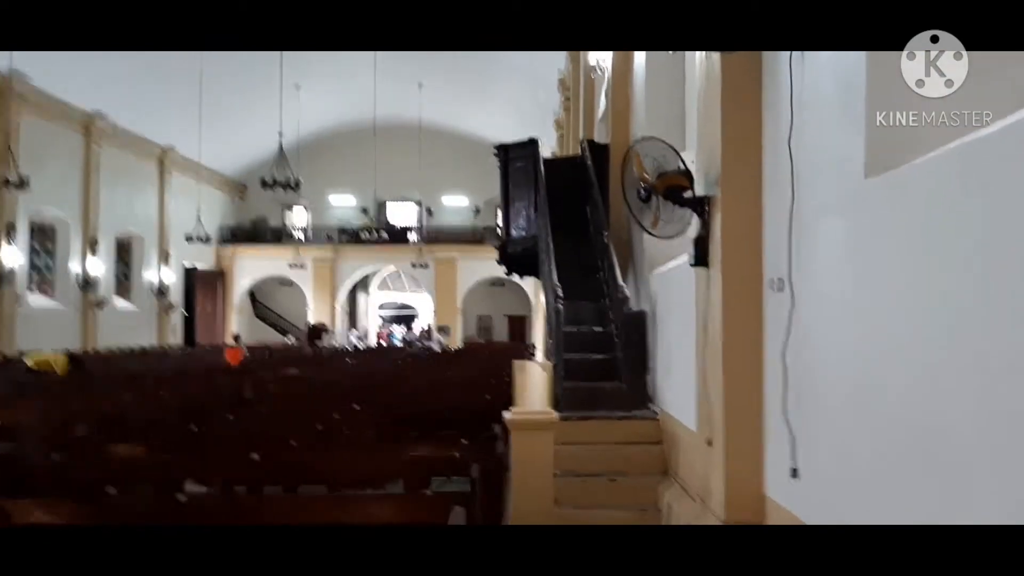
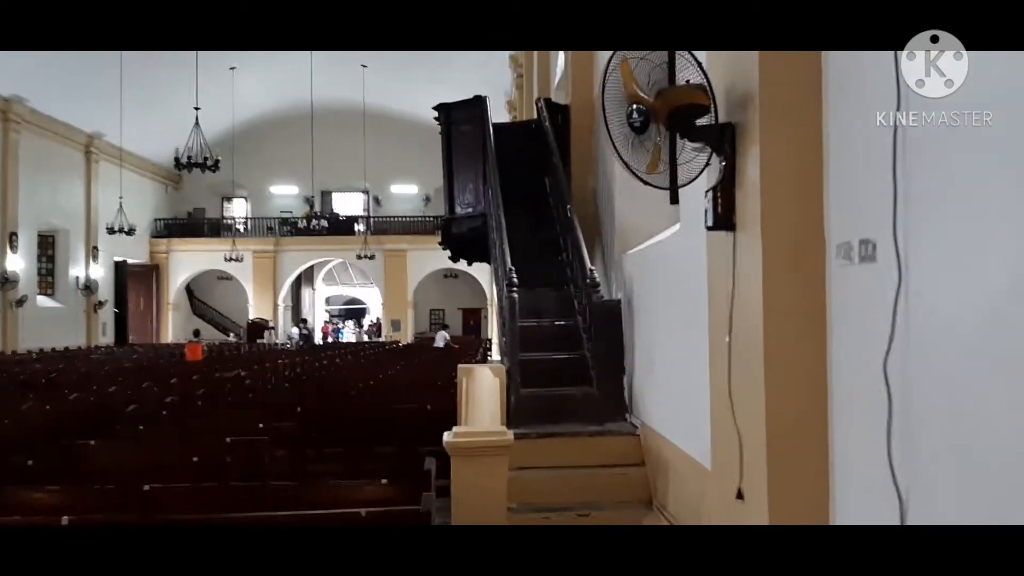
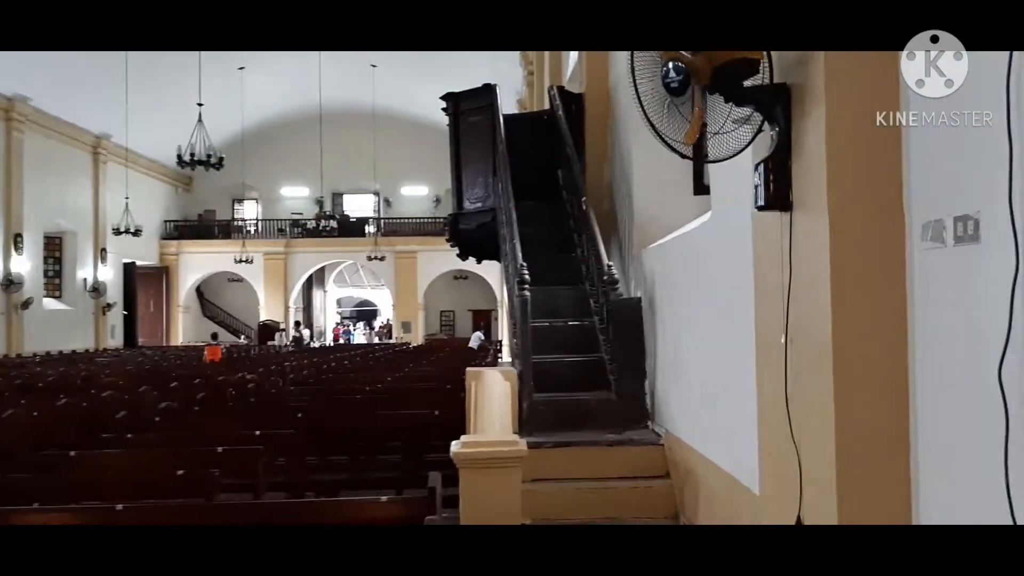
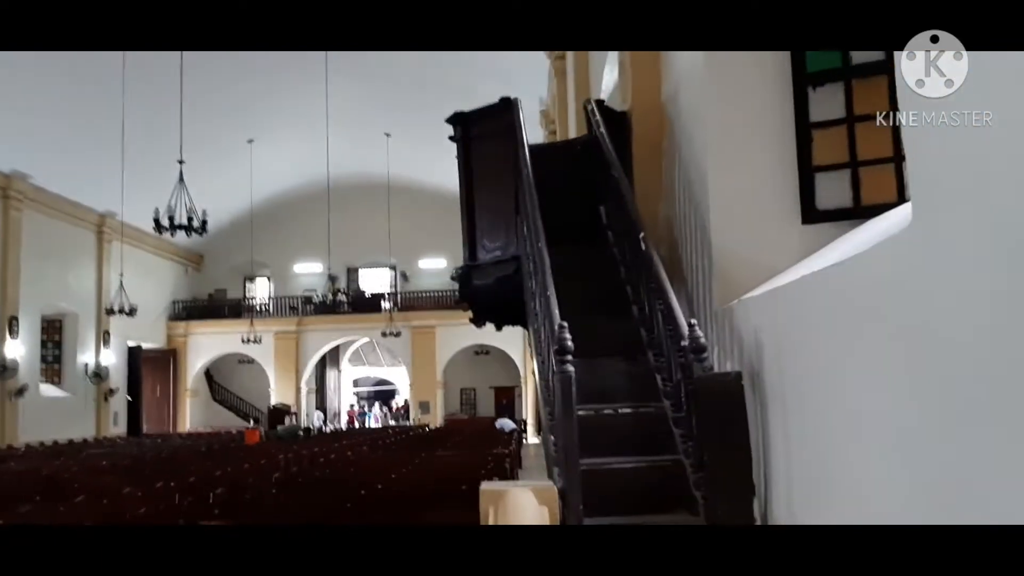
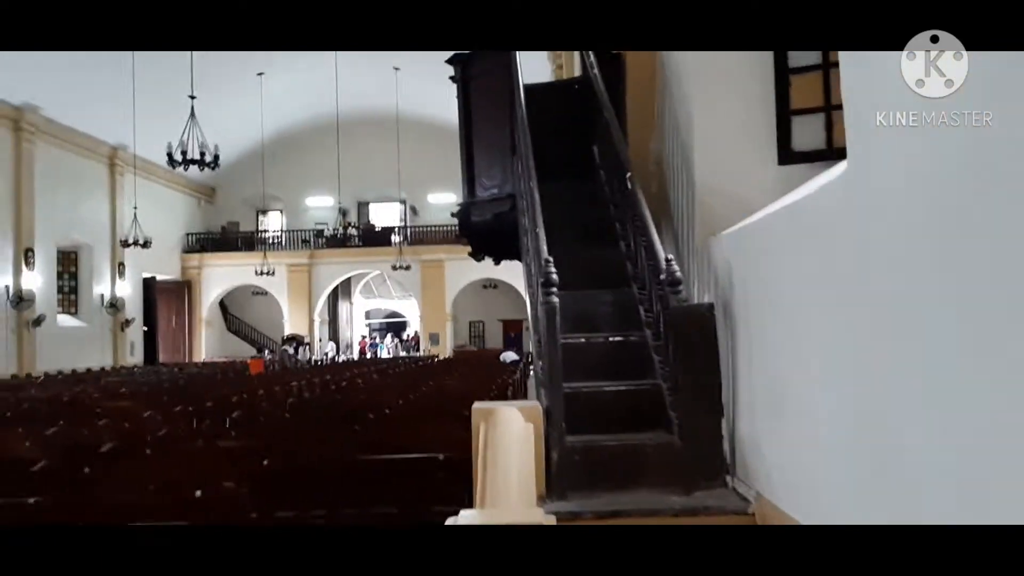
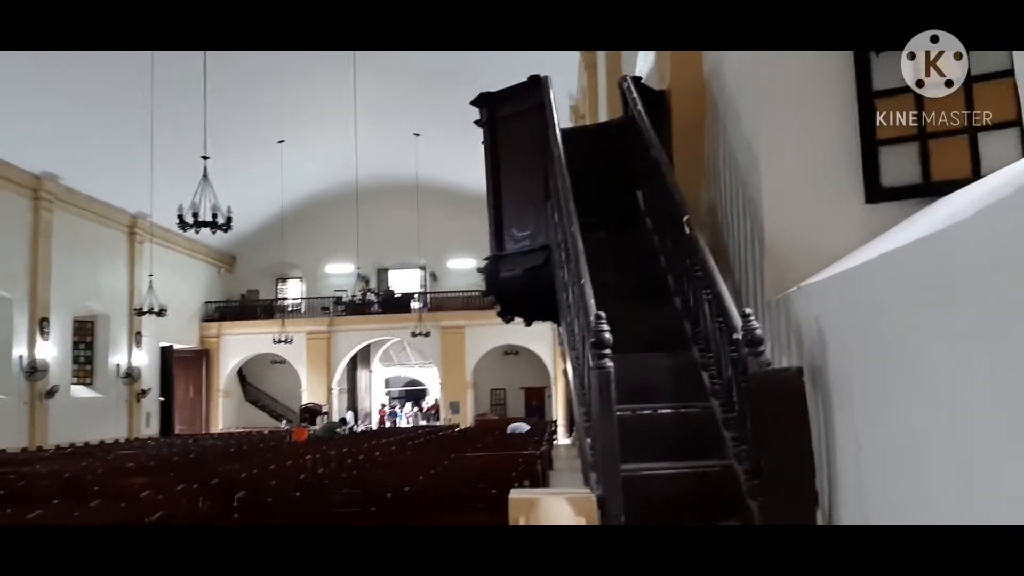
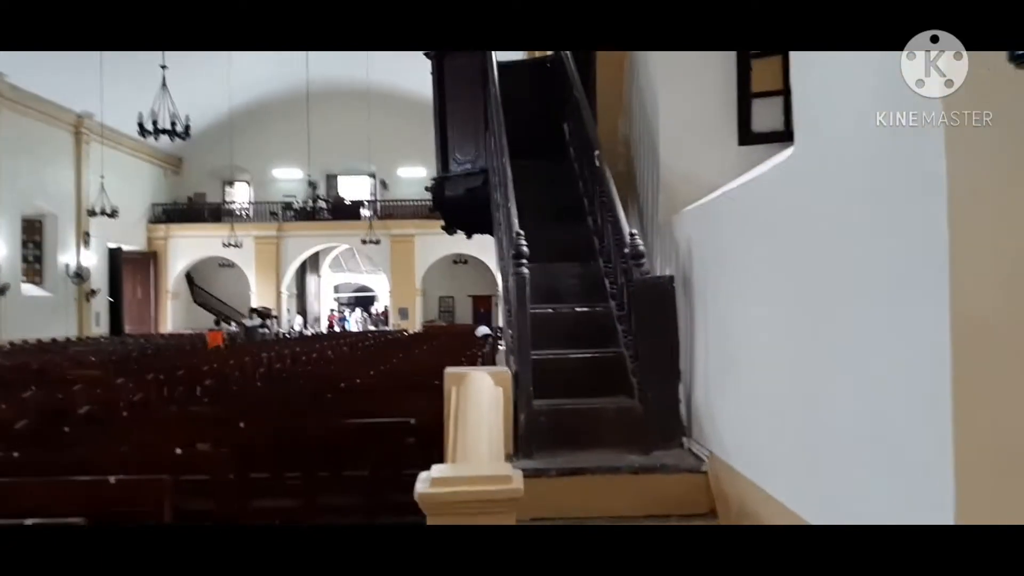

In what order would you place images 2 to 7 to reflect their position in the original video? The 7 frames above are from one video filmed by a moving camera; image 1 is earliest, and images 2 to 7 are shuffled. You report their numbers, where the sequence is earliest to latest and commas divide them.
2, 3, 7, 5, 4, 6
